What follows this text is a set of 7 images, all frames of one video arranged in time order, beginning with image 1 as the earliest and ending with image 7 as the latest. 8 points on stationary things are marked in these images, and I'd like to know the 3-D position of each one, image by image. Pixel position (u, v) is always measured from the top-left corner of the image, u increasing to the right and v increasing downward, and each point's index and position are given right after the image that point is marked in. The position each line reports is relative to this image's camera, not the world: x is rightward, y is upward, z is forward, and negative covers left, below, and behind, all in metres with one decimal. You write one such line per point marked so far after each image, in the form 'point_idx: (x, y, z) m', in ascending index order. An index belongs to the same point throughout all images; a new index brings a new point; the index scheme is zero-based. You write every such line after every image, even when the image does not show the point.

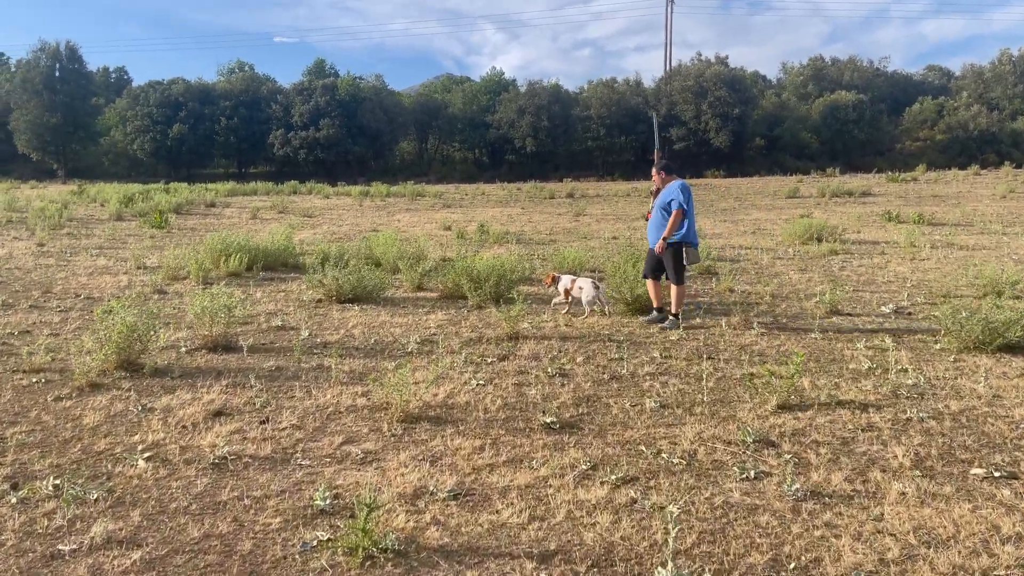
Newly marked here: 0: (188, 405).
0: (-1.6, -0.6, +4.1) m
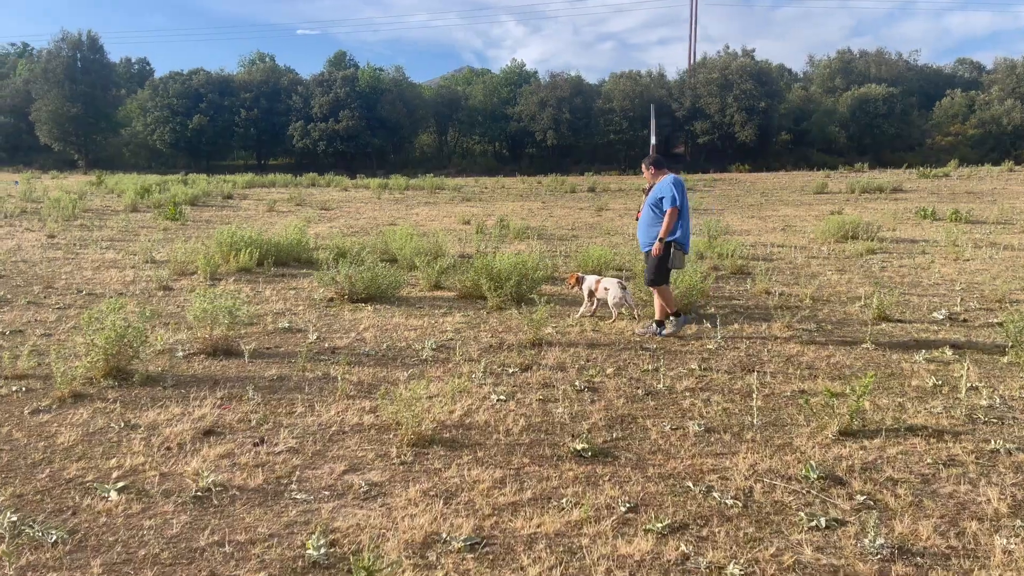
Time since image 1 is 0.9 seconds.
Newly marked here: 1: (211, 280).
0: (-1.5, -0.6, +3.7) m
1: (-3.0, +0.1, +8.2) m
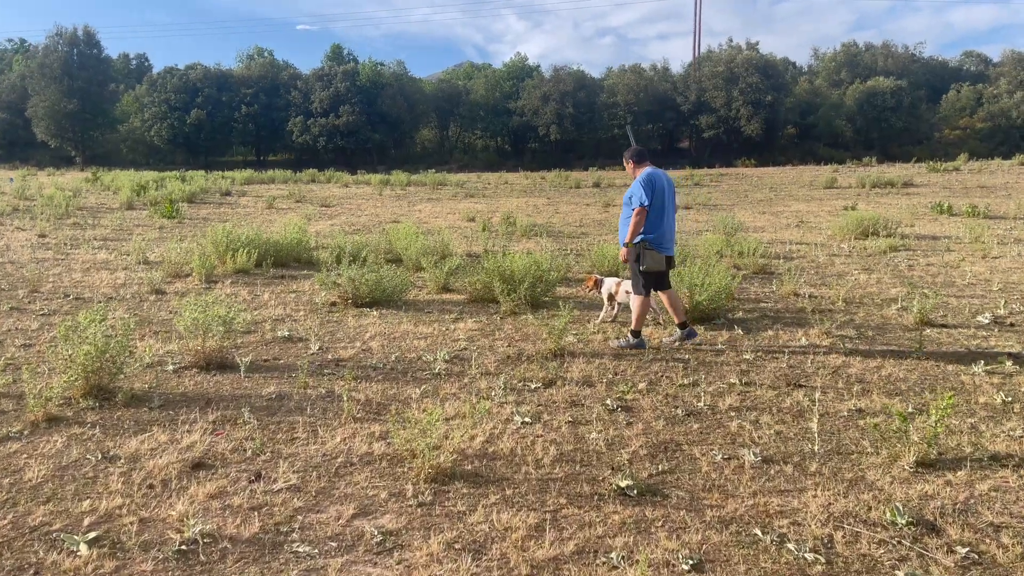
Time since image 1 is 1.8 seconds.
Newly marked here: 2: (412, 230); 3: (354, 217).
0: (-1.4, -0.7, +3.3) m
1: (-2.9, 0.0, +7.8) m
2: (-1.2, +0.7, +9.7) m
3: (-2.7, +1.2, +14.2) m
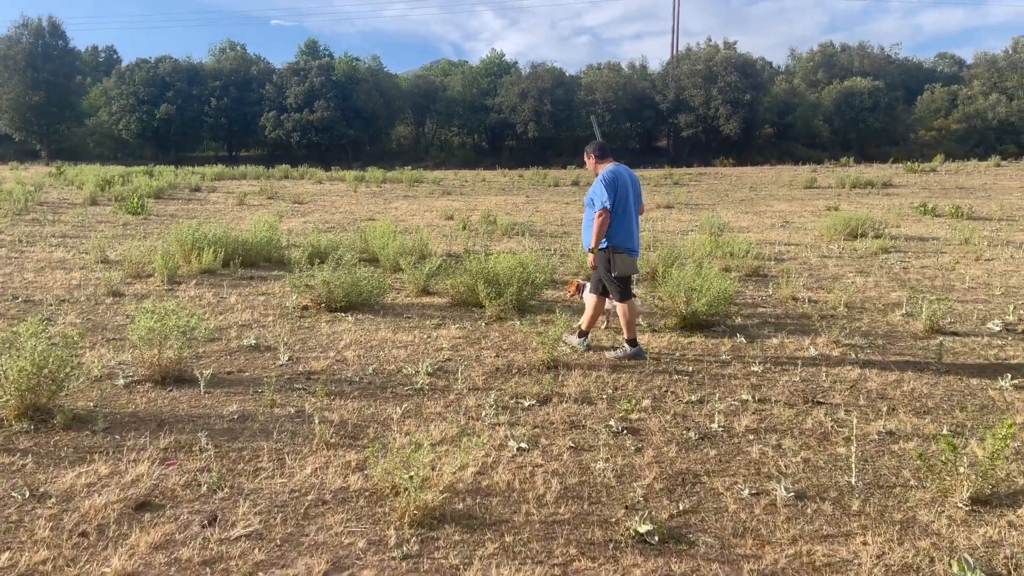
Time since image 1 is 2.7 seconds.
0: (-1.4, -0.7, +2.8) m
1: (-3.0, 0.0, +7.3) m
2: (-1.4, +0.7, +9.3) m
3: (-3.1, +1.2, +13.7) m
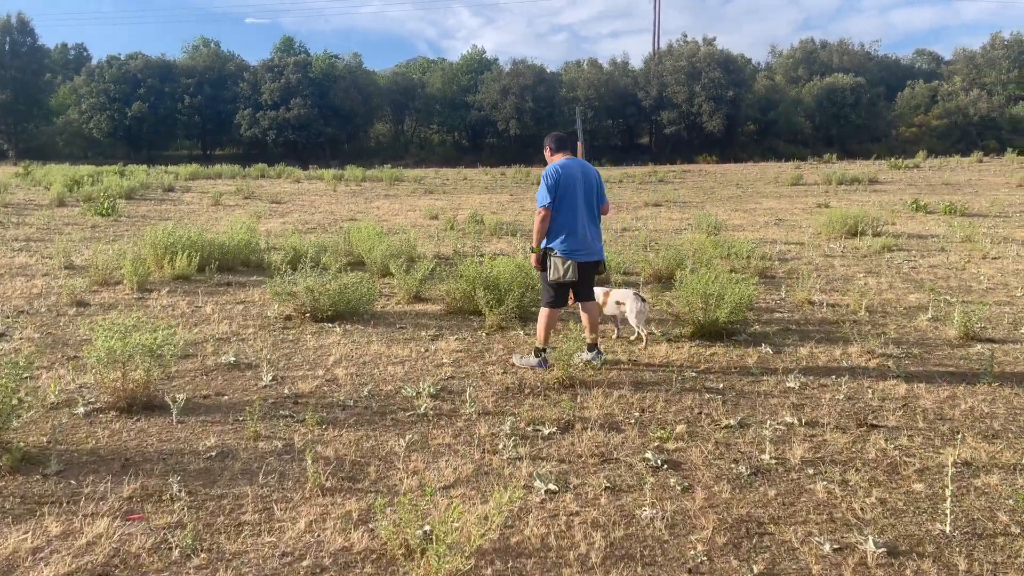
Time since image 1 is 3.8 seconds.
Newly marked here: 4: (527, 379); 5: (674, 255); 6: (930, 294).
0: (-1.3, -0.7, +2.3) m
1: (-3.1, 0.0, +6.7) m
2: (-1.5, +0.6, +8.8) m
3: (-3.3, +1.2, +13.2) m
4: (+0.1, -0.5, +4.2) m
5: (+1.5, +0.3, +7.6) m
6: (+3.6, -0.1, +7.1) m
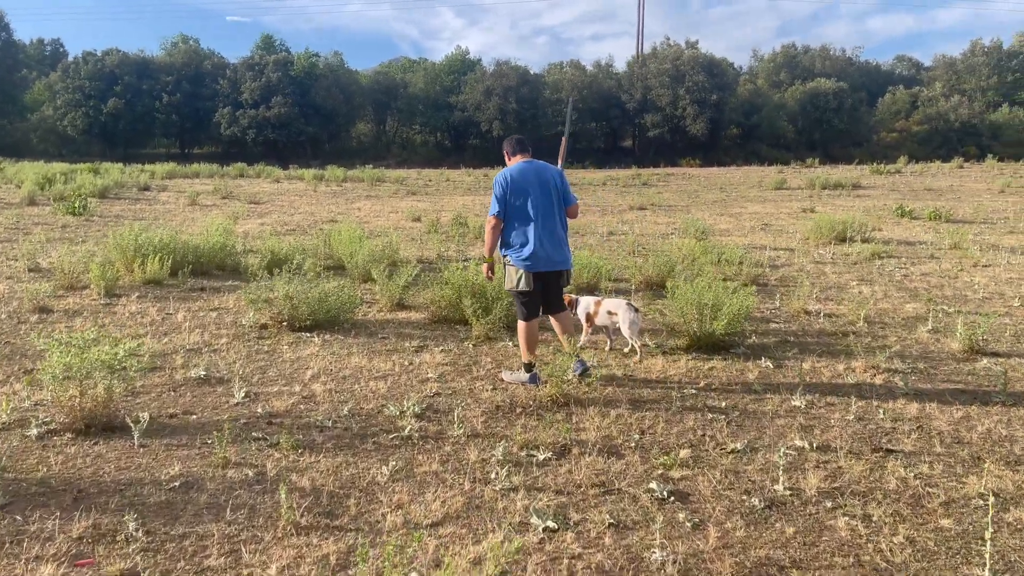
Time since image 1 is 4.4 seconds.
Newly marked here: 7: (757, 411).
0: (-1.3, -0.8, +2.0) m
1: (-3.2, -0.1, +6.4) m
2: (-1.6, +0.6, +8.5) m
3: (-3.5, +1.1, +12.8) m
4: (0.0, -0.5, +3.9) m
5: (+1.4, +0.2, +7.4) m
6: (+3.5, -0.1, +6.9) m
7: (+1.1, -0.6, +3.8) m
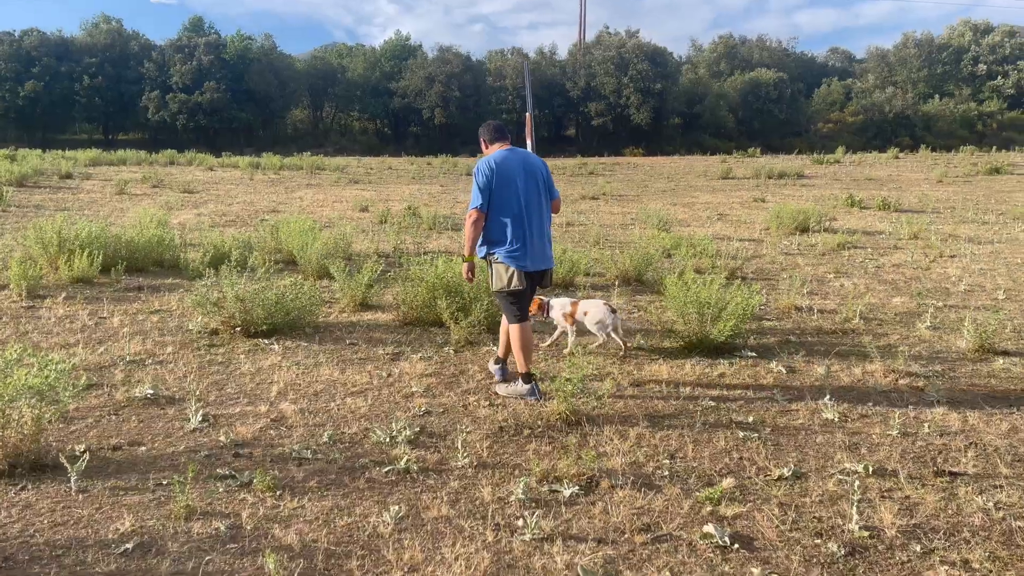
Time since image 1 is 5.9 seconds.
0: (-1.1, -0.8, +1.4) m
1: (-3.3, -0.1, +5.6) m
2: (-2.0, +0.6, +7.8) m
3: (-4.2, +1.2, +12.0) m
4: (0.0, -0.5, +3.5) m
5: (+1.1, +0.3, +7.0) m
6: (+3.3, -0.1, +6.7) m
7: (+1.2, -0.6, +3.4) m
